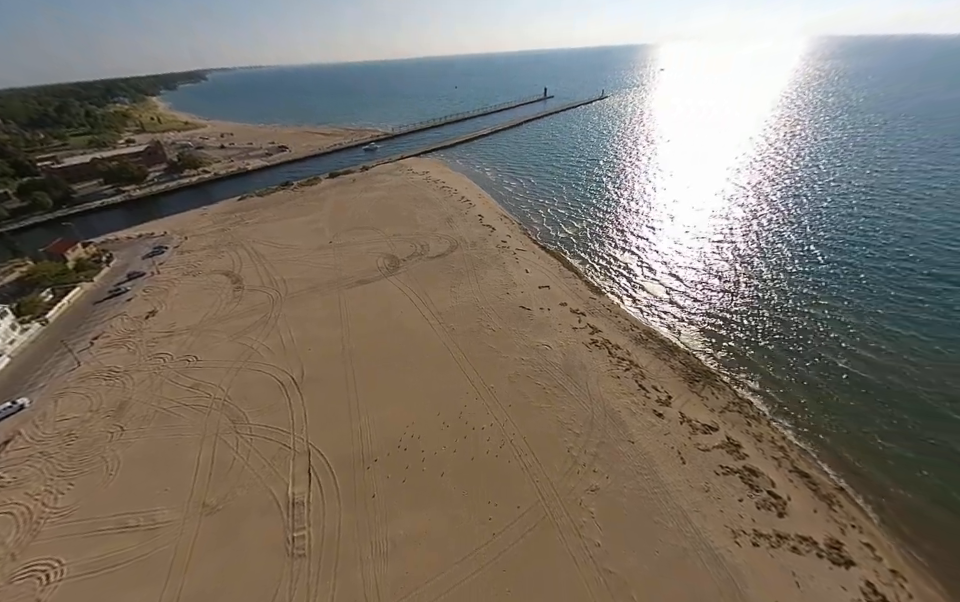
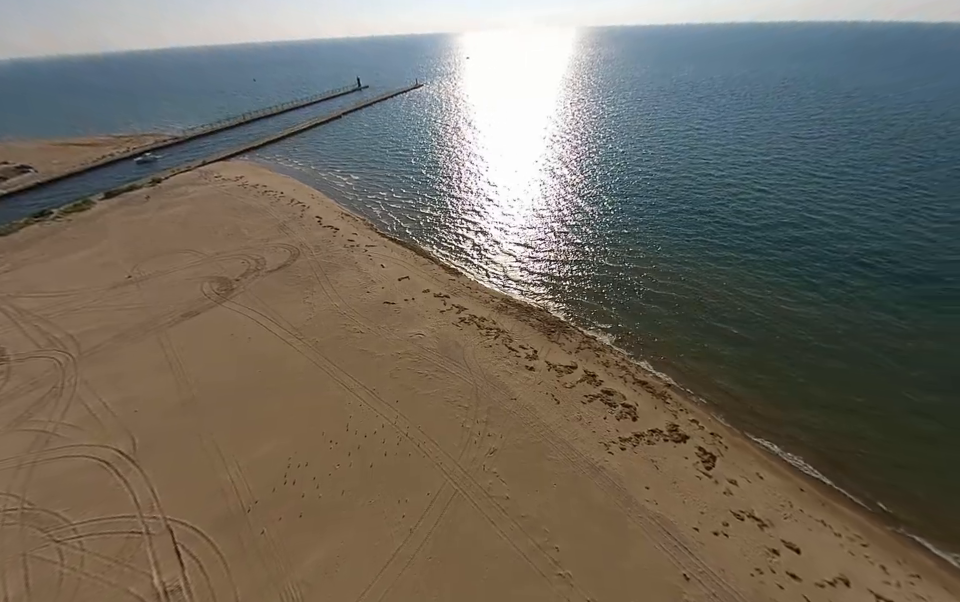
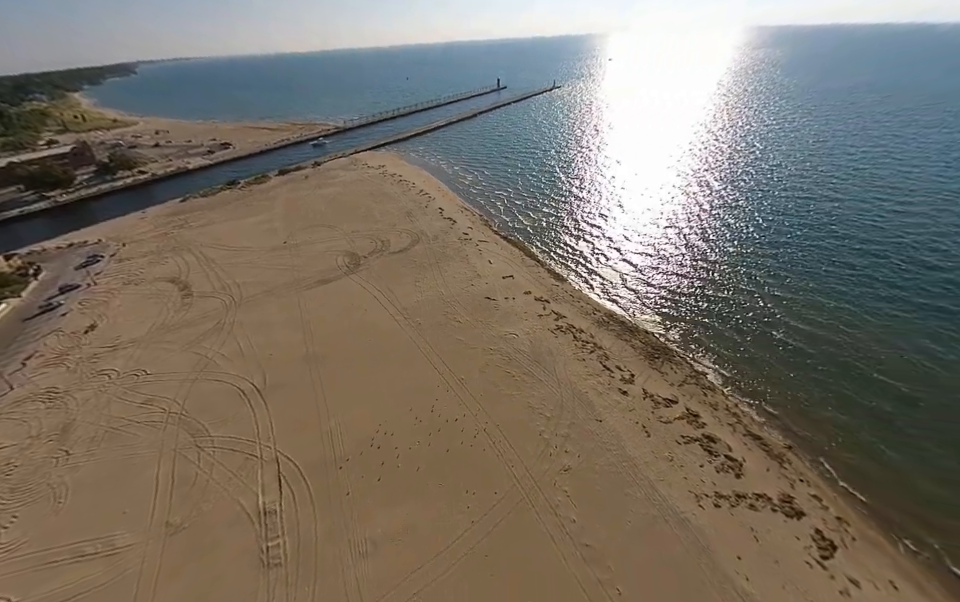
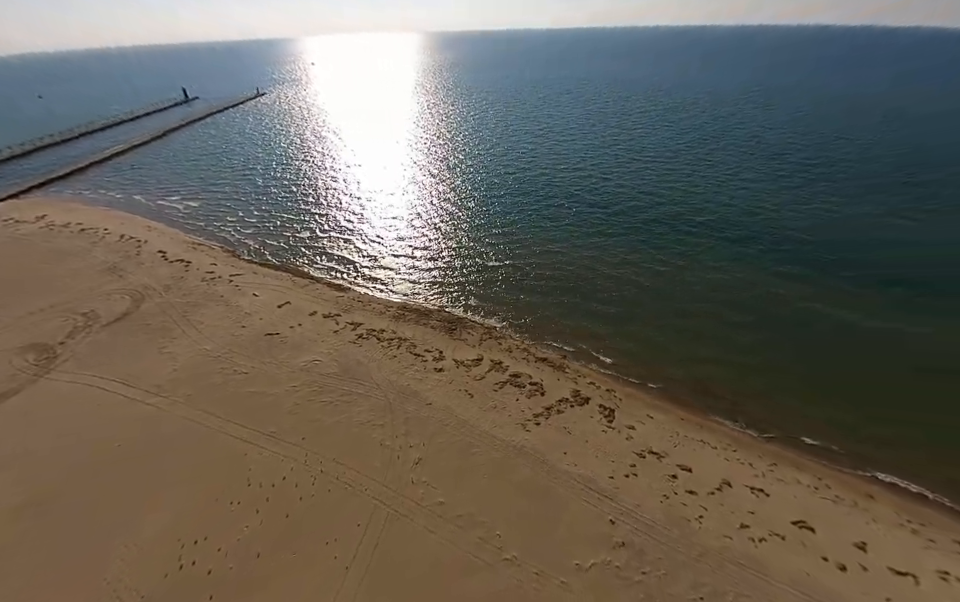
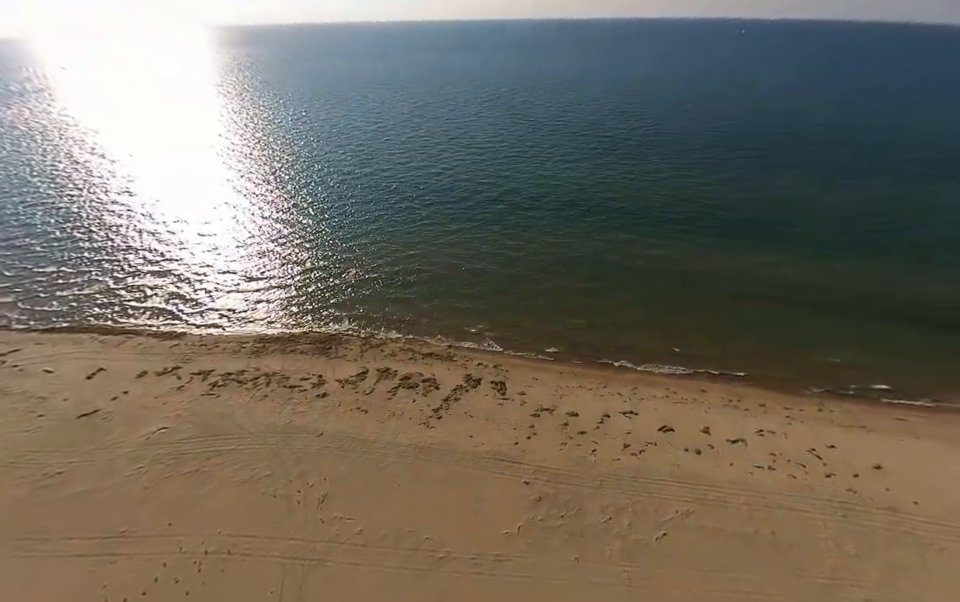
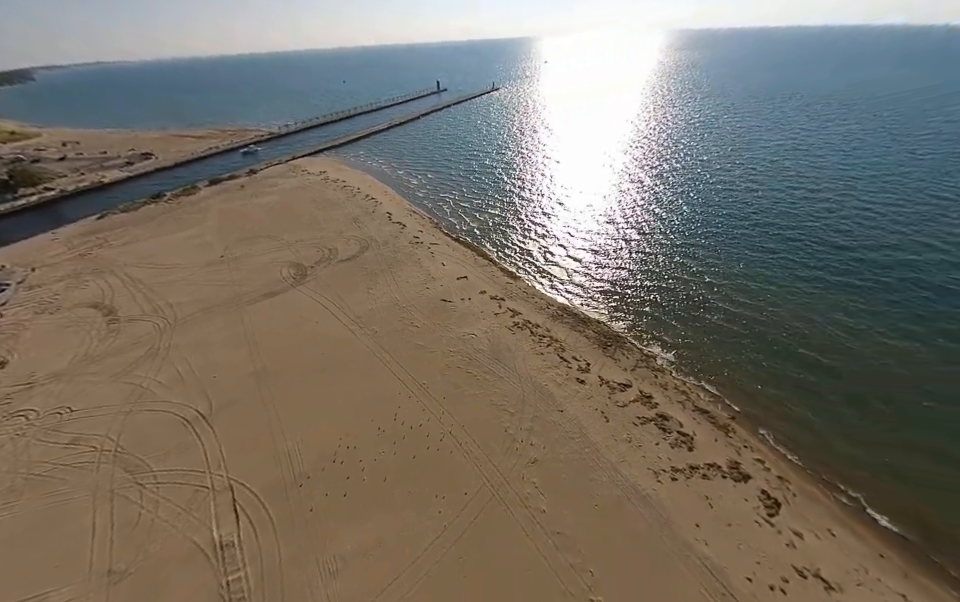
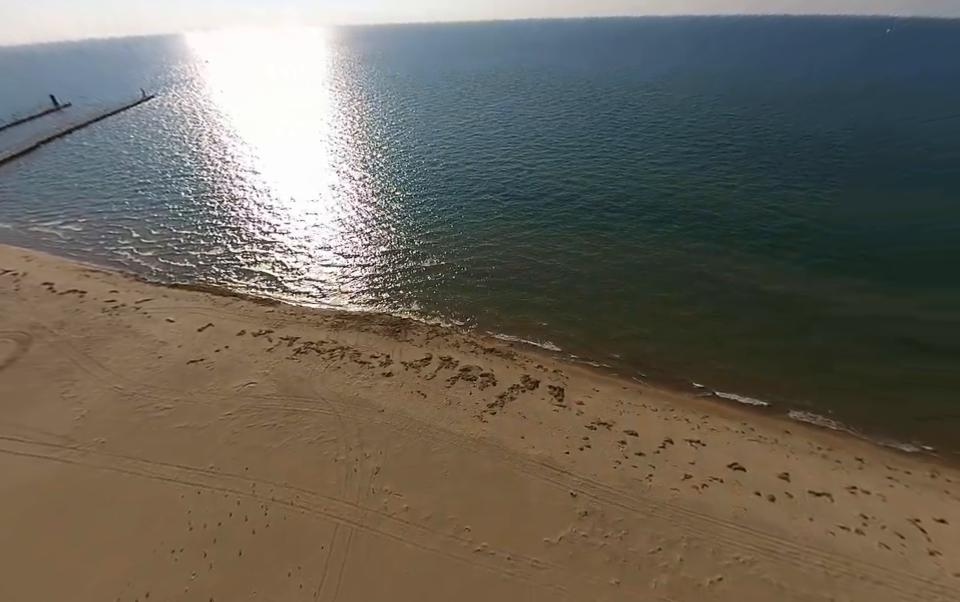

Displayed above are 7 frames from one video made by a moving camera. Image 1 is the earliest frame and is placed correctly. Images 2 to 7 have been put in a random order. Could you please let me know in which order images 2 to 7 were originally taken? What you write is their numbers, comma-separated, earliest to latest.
3, 6, 2, 4, 7, 5
